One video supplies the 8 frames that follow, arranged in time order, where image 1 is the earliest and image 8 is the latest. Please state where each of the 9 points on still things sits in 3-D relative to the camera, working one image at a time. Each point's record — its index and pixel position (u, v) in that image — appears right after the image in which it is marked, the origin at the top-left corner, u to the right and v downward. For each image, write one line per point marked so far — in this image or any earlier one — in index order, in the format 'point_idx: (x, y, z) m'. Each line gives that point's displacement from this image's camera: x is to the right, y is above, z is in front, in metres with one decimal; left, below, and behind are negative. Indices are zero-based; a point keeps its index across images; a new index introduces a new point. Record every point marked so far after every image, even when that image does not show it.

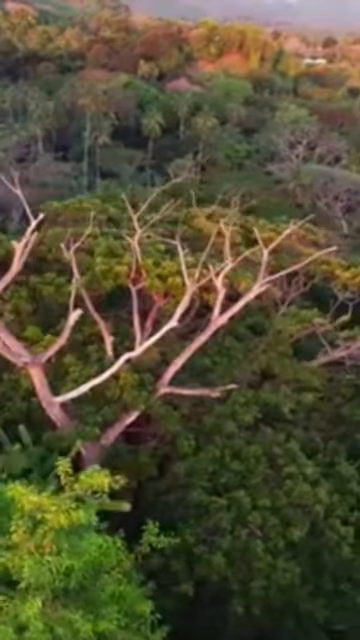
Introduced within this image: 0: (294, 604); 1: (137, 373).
0: (+2.0, -5.3, +14.4) m
1: (-0.9, -1.1, +16.3) m
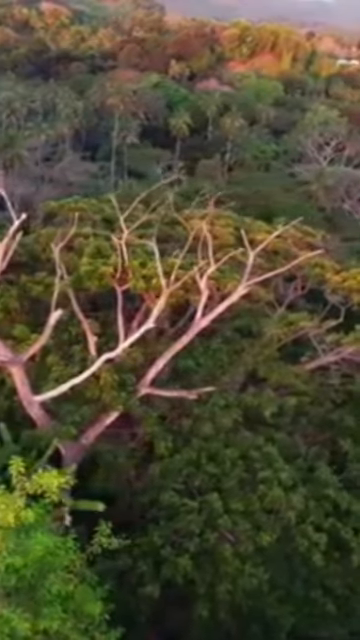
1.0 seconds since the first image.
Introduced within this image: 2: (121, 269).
0: (+1.4, -5.4, +14.3) m
1: (-1.3, -1.1, +16.3) m
2: (-1.4, +1.2, +18.1) m
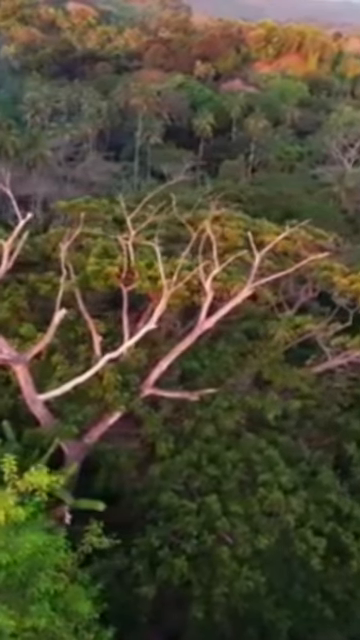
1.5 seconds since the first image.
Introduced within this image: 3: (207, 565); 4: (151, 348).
0: (+1.4, -5.4, +14.3) m
1: (-1.2, -1.1, +16.4) m
2: (-1.3, +1.2, +18.1) m
3: (+0.5, -4.4, +13.9) m
4: (-0.6, -0.6, +17.3) m
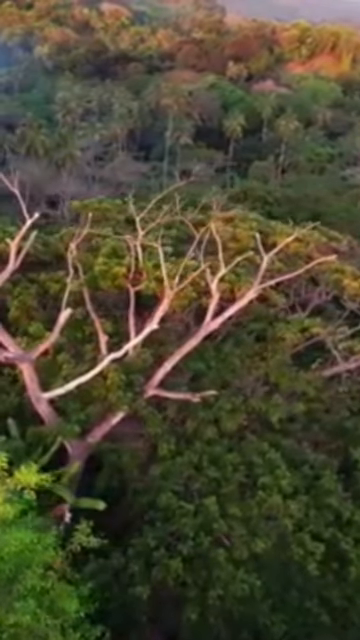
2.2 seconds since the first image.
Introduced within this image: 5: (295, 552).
0: (+1.3, -5.5, +14.2) m
1: (-1.2, -1.1, +16.4) m
2: (-1.1, +1.2, +18.2) m
3: (+0.4, -4.5, +13.9) m
4: (-0.5, -0.6, +17.3) m
5: (+2.1, -4.3, +14.2) m
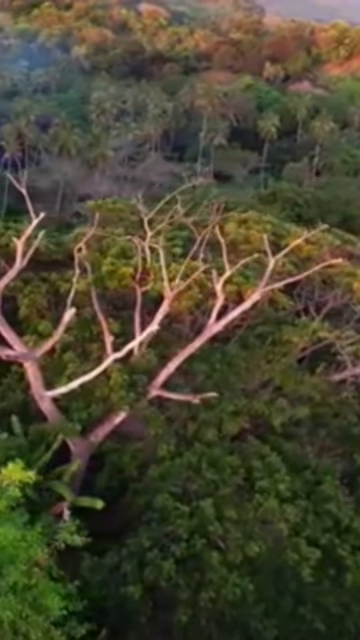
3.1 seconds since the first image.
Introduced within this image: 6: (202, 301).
0: (+1.2, -5.5, +14.2) m
1: (-1.1, -1.1, +16.5) m
2: (-0.9, +1.2, +18.2) m
3: (+0.3, -4.5, +13.9) m
4: (-0.4, -0.6, +17.3) m
5: (+2.0, -4.3, +14.1) m
6: (+0.5, +0.4, +18.0) m
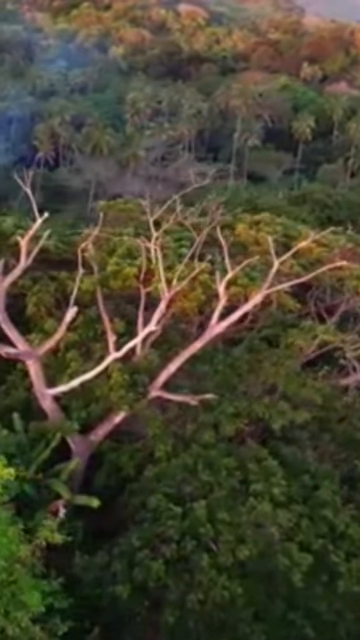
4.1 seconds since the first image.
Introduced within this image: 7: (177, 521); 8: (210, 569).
0: (+1.0, -5.6, +14.1) m
1: (-1.1, -1.1, +16.5) m
2: (-0.8, +1.2, +18.3) m
3: (+0.1, -4.5, +13.8) m
4: (-0.3, -0.7, +17.4) m
5: (+1.8, -4.4, +14.0) m
6: (+0.6, +0.4, +17.9) m
7: (-0.1, -3.7, +14.0) m
8: (+0.5, -4.4, +13.7) m
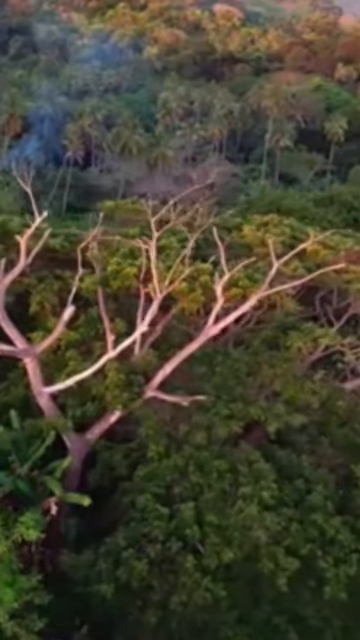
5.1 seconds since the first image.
0: (+0.7, -5.6, +14.1) m
1: (-1.2, -1.1, +16.6) m
2: (-0.7, +1.2, +18.3) m
3: (-0.2, -4.5, +13.9) m
4: (-0.4, -0.7, +17.4) m
5: (+1.6, -4.4, +13.9) m
6: (+0.6, +0.4, +17.9) m
7: (-0.3, -3.7, +14.0) m
8: (+0.3, -4.4, +13.7) m
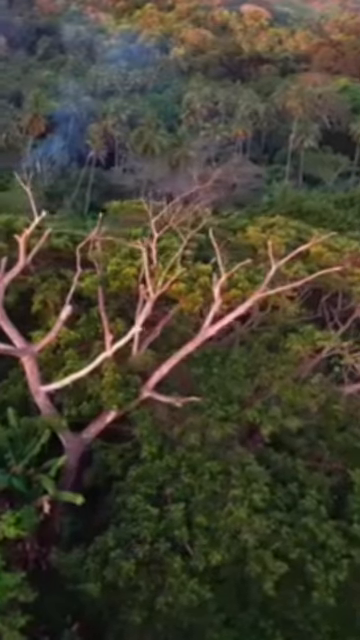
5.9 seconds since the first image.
0: (+0.5, -5.6, +14.0) m
1: (-1.3, -1.1, +16.6) m
2: (-0.7, +1.2, +18.3) m
3: (-0.4, -4.5, +13.8) m
4: (-0.4, -0.7, +17.4) m
5: (+1.4, -4.5, +13.9) m
6: (+0.6, +0.4, +17.9) m
7: (-0.5, -3.7, +14.0) m
8: (0.0, -4.5, +13.7) m
